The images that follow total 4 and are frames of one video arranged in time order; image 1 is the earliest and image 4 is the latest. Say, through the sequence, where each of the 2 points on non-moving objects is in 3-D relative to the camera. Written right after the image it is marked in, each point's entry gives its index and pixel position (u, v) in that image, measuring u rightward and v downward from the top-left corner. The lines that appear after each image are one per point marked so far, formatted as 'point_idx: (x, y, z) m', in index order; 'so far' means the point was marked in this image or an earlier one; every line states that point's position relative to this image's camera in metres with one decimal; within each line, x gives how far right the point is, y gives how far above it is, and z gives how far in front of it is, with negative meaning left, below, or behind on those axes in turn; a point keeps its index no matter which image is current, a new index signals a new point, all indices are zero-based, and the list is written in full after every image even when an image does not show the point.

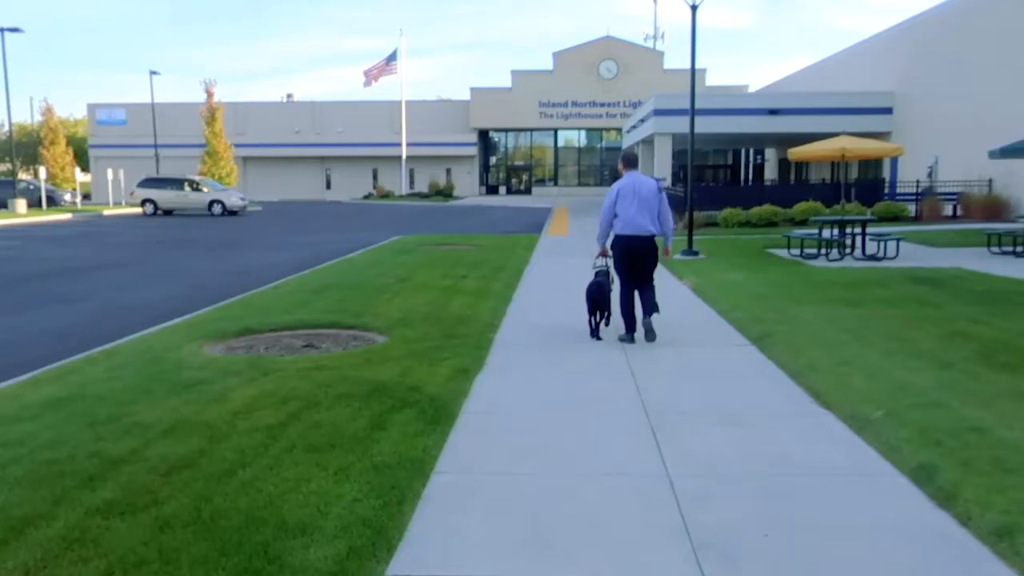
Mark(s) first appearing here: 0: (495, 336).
0: (-0.2, -0.5, +10.1) m
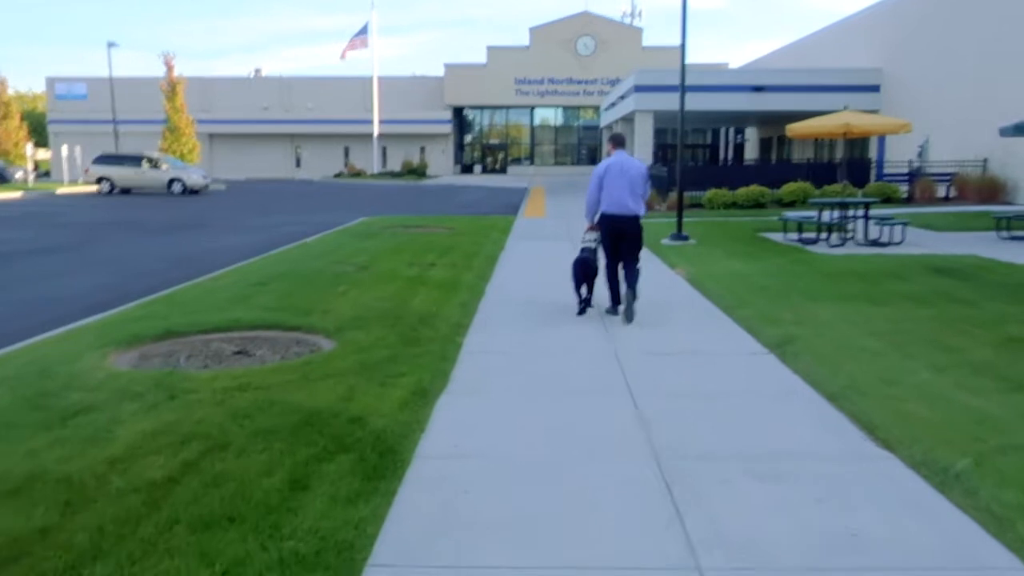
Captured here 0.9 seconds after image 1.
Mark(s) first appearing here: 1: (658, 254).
0: (-0.4, -0.5, +8.5) m
1: (+2.5, +0.6, +15.5) m
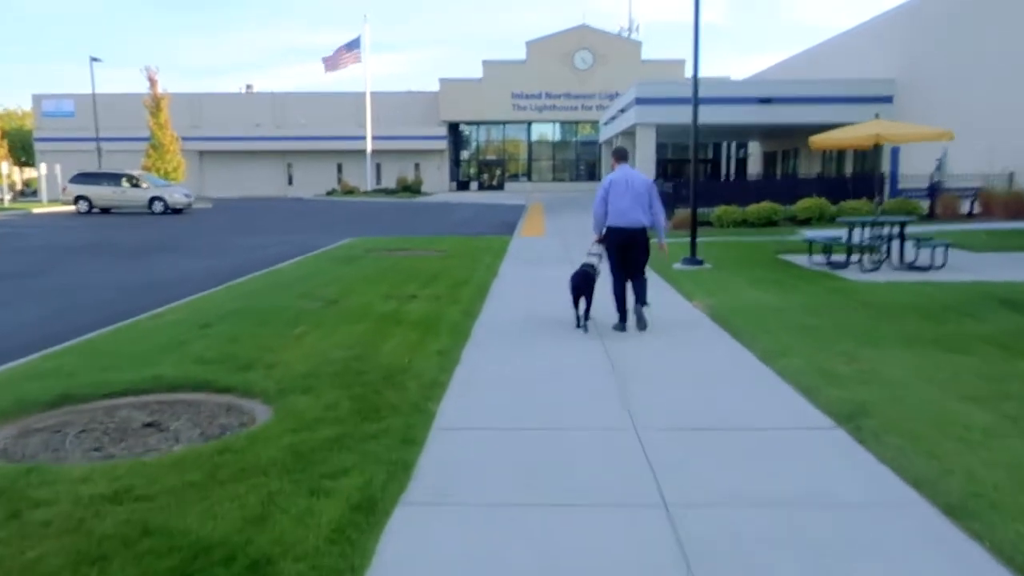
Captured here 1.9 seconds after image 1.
0: (-0.5, -0.9, +6.6) m
1: (+2.4, +0.1, +13.6) m
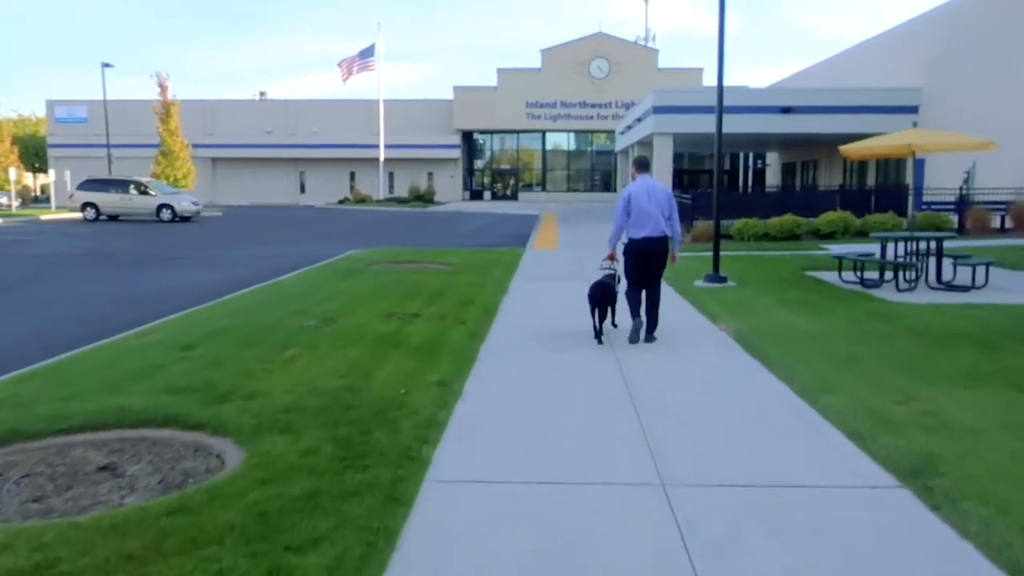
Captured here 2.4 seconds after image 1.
0: (-0.5, -1.1, +5.8) m
1: (+2.6, -0.2, +12.8) m
